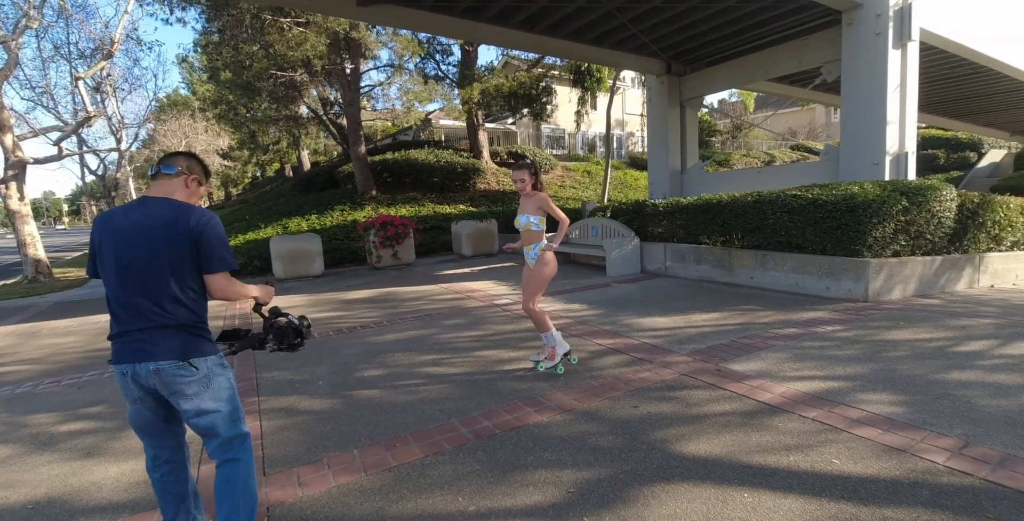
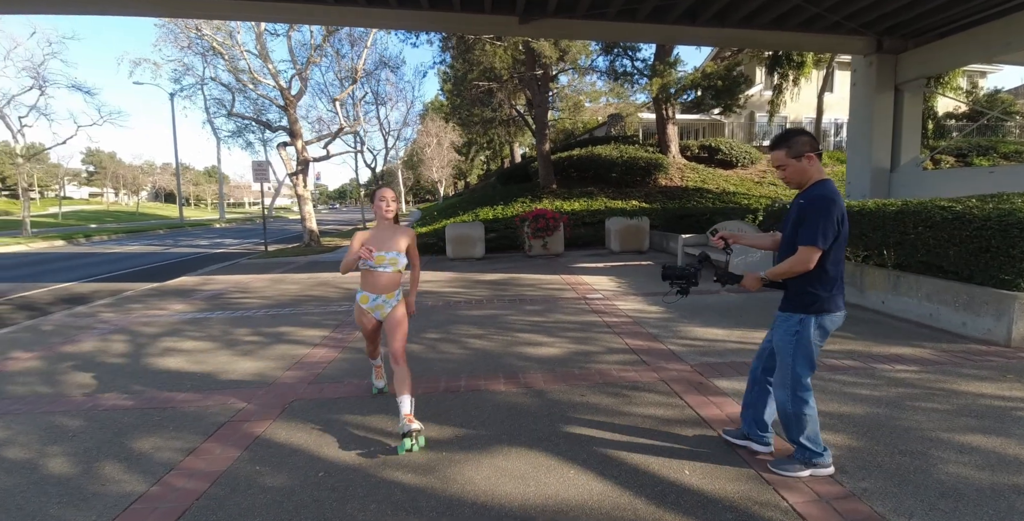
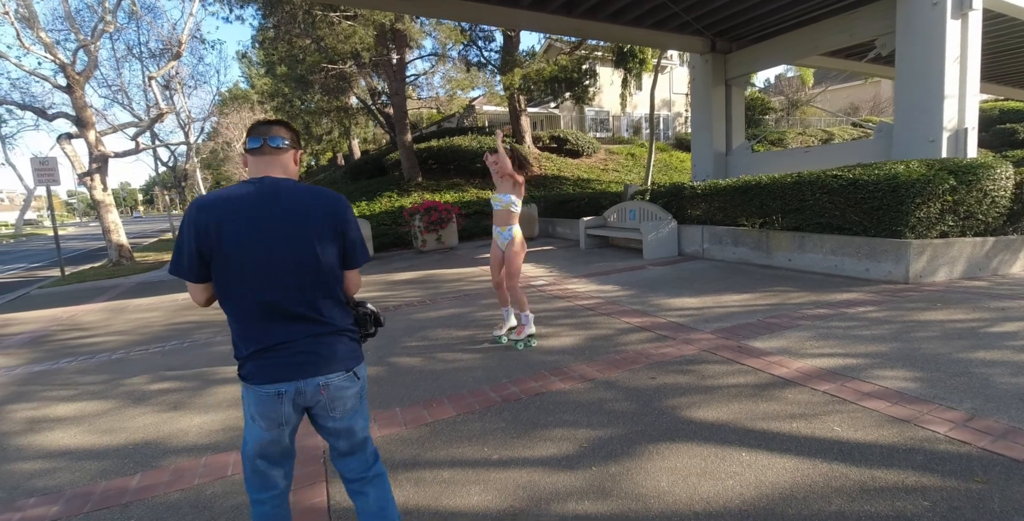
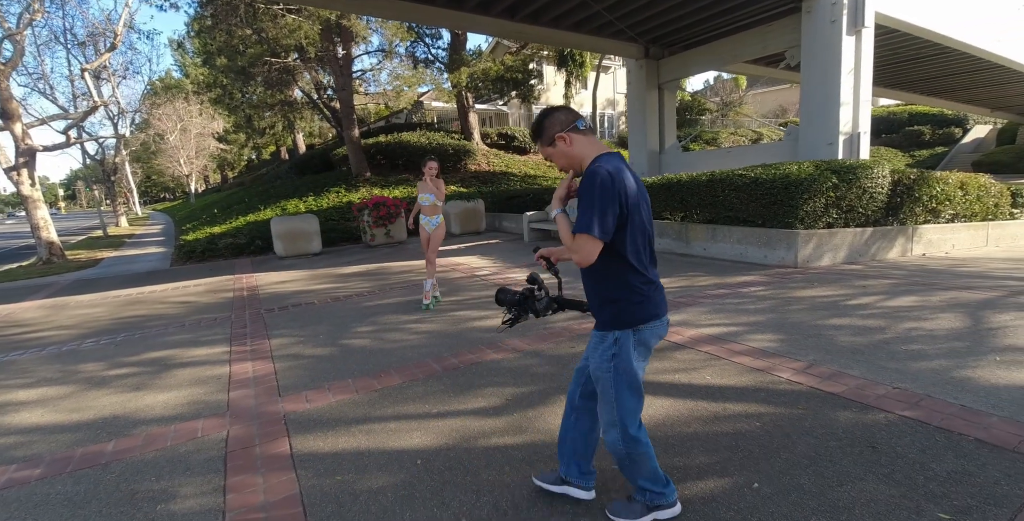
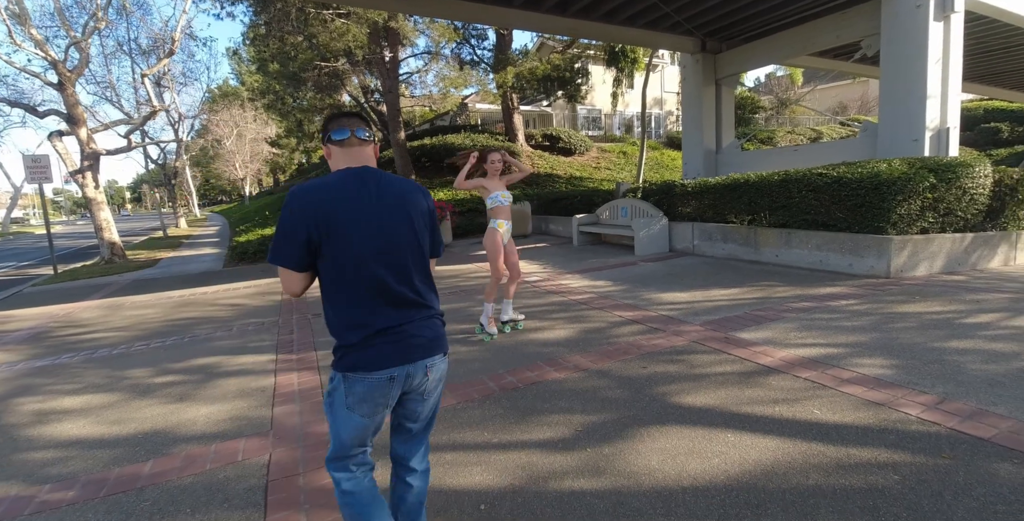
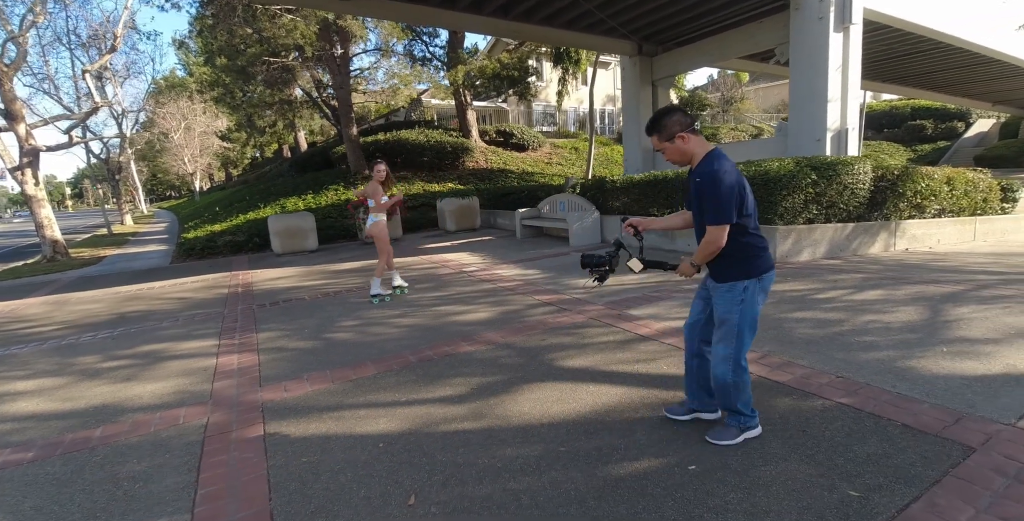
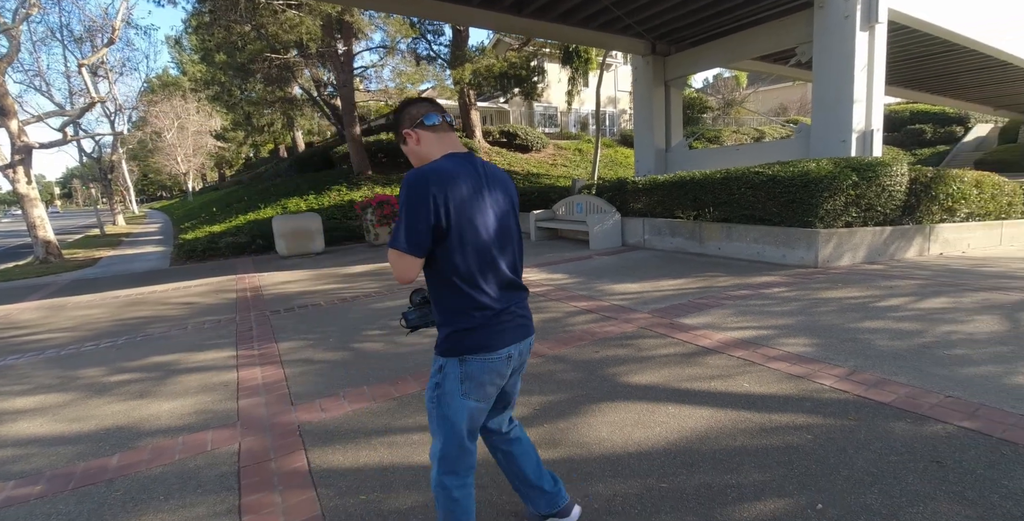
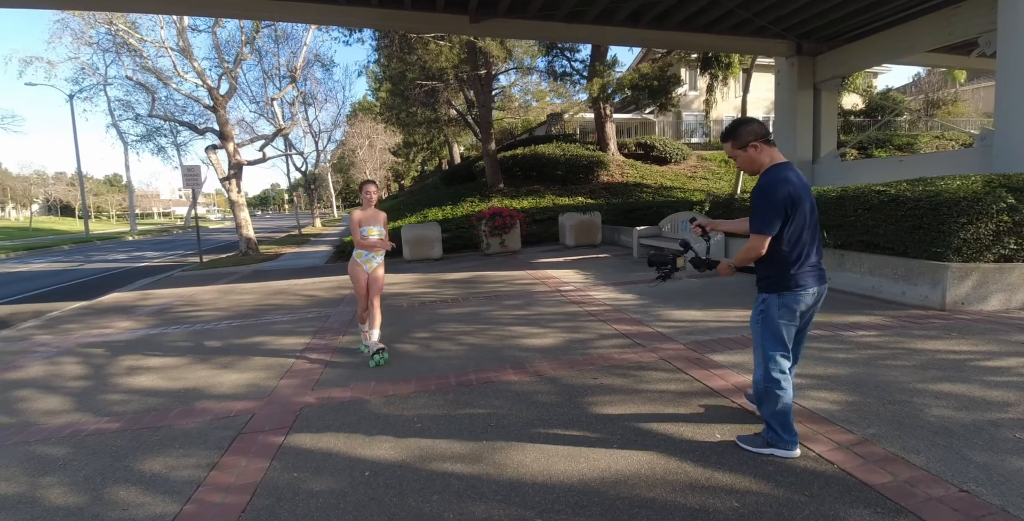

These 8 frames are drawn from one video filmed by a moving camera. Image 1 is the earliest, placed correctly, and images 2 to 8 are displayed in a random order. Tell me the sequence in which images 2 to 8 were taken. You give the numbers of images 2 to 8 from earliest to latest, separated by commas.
3, 5, 7, 4, 6, 8, 2
